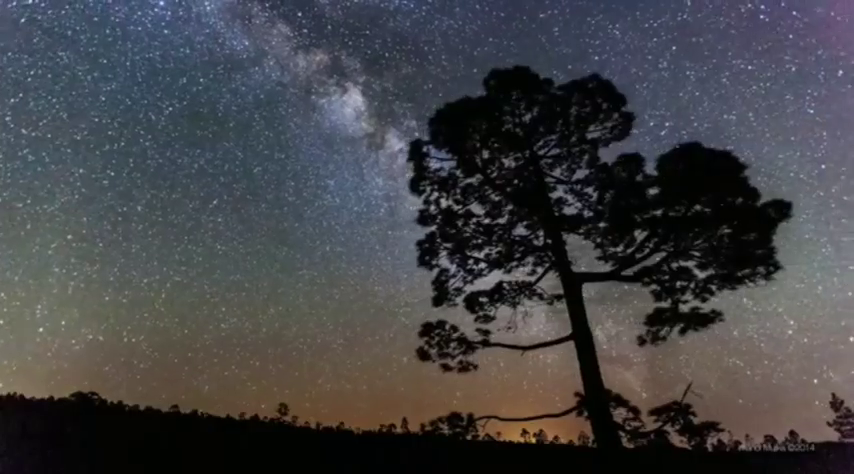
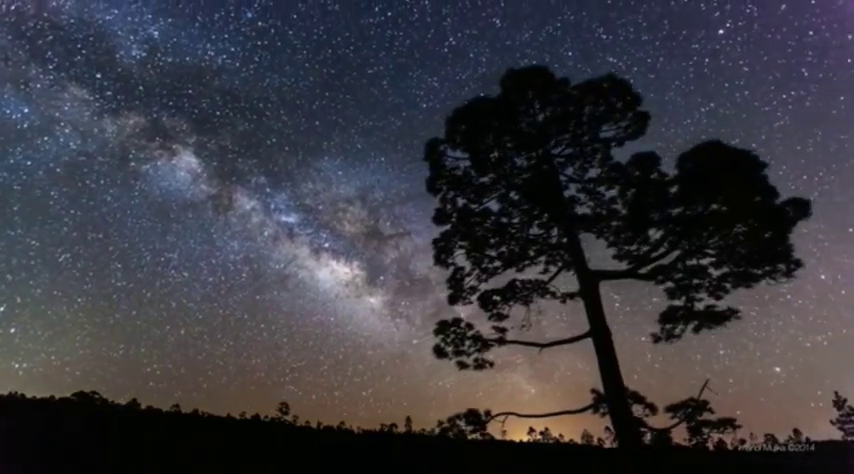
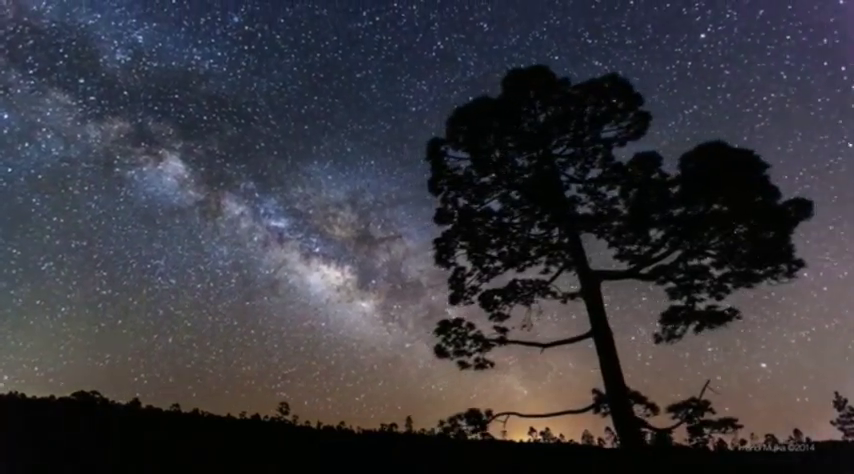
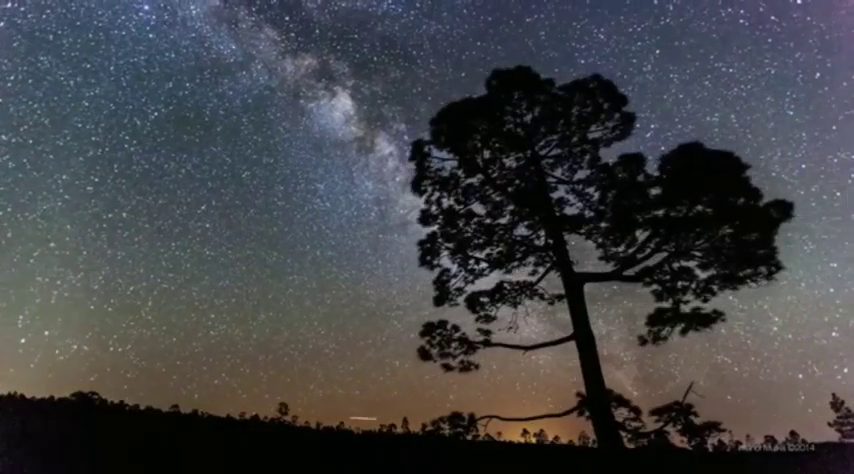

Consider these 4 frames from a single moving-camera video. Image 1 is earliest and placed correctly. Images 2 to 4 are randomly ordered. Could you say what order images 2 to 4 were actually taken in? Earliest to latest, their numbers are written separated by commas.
4, 2, 3
